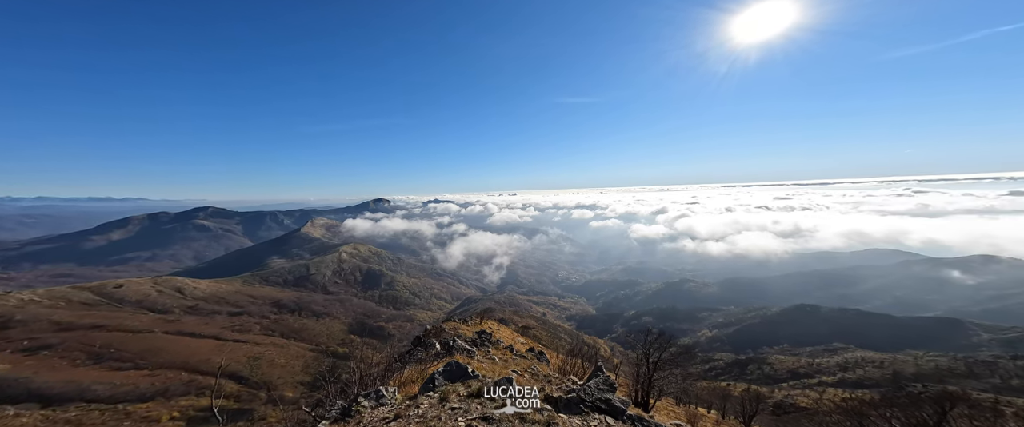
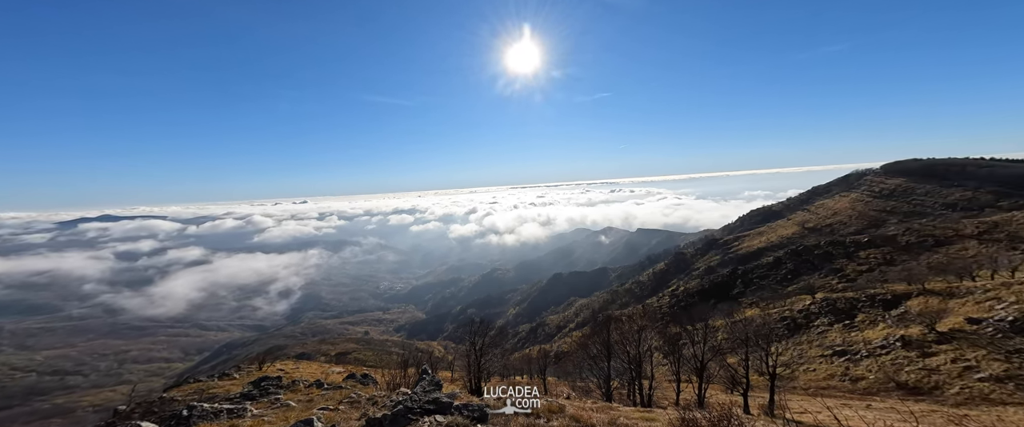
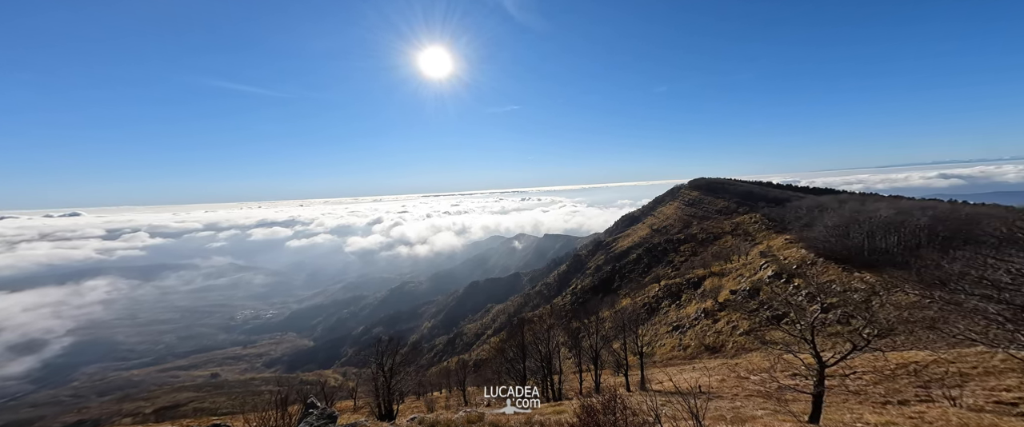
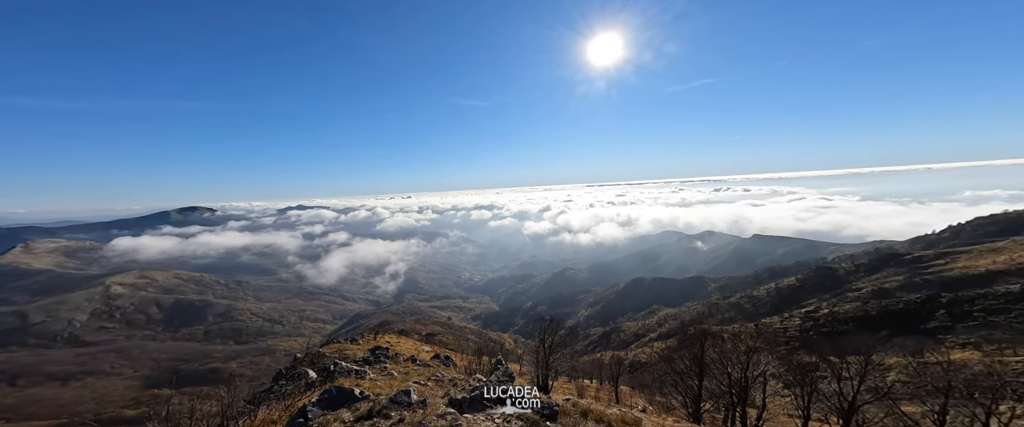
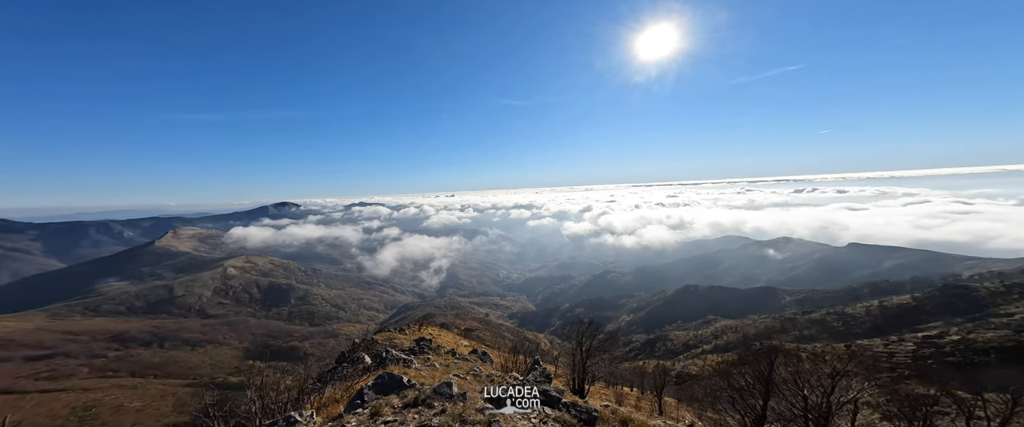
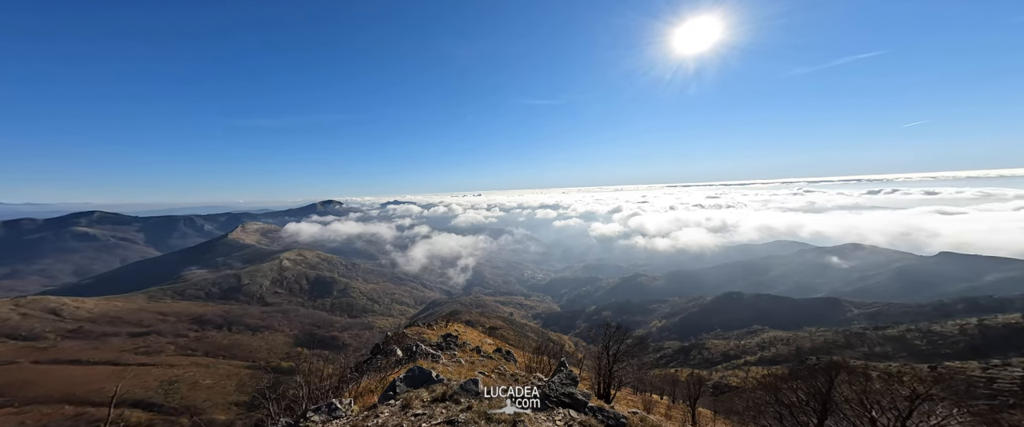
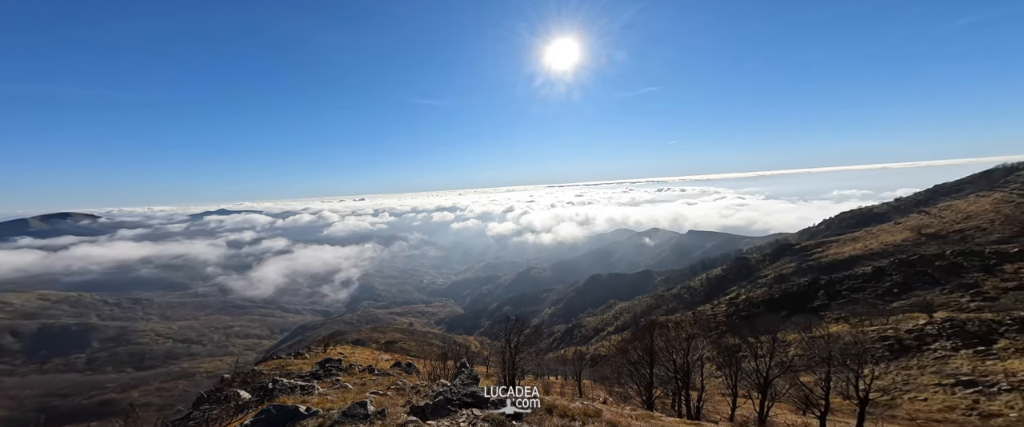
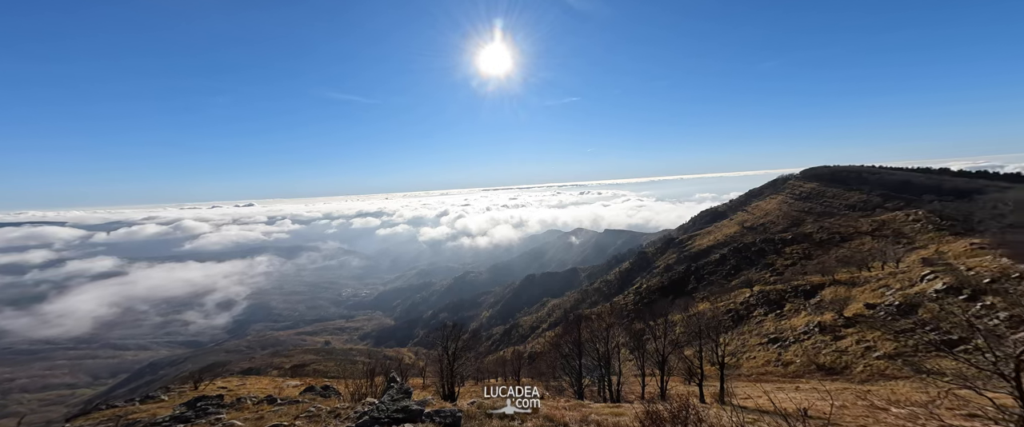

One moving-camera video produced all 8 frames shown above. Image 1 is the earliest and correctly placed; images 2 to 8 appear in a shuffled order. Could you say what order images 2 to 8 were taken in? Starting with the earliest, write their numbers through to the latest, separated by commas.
6, 5, 4, 7, 2, 8, 3
